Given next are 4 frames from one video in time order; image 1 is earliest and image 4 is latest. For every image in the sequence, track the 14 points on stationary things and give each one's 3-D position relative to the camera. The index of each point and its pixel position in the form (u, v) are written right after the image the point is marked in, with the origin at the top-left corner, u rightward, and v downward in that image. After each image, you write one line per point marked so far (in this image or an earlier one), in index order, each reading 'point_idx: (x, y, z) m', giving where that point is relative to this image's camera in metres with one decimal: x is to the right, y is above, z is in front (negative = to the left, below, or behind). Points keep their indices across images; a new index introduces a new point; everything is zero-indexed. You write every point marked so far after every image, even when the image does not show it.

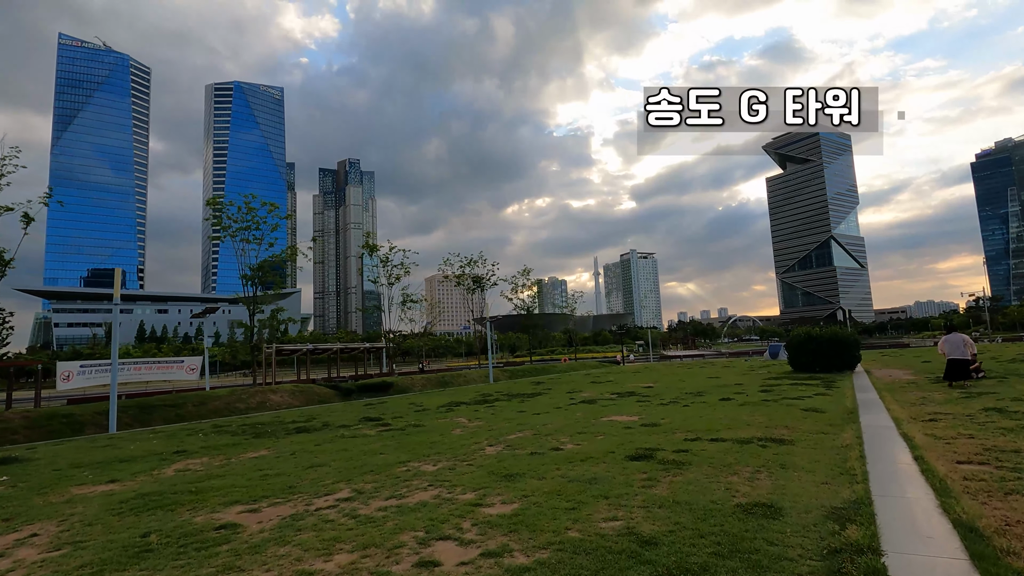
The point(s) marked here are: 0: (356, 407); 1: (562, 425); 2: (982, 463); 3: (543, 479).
0: (-4.7, -3.7, +15.7) m
1: (+1.1, -2.7, +9.9) m
2: (+5.1, -1.9, +5.6) m
3: (+0.3, -2.2, +5.8) m
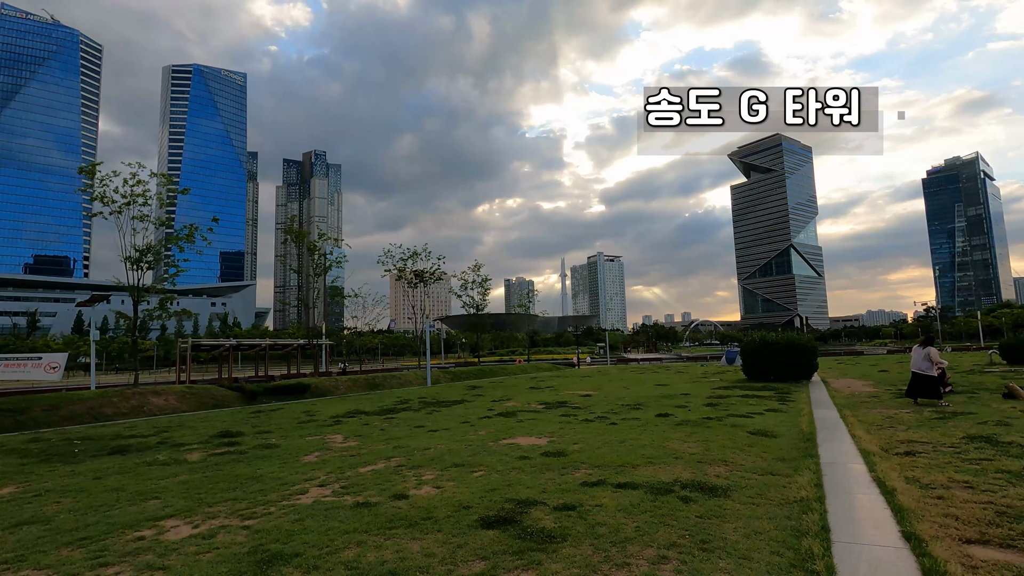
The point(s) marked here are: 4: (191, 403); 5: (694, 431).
0: (-7.0, -3.3, +13.1) m
1: (-0.9, -2.4, +7.7) m
2: (+3.5, -1.8, +3.6) m
3: (-1.3, -1.9, +3.5) m
4: (-10.7, -3.9, +17.2) m
5: (+2.9, -2.3, +8.3) m
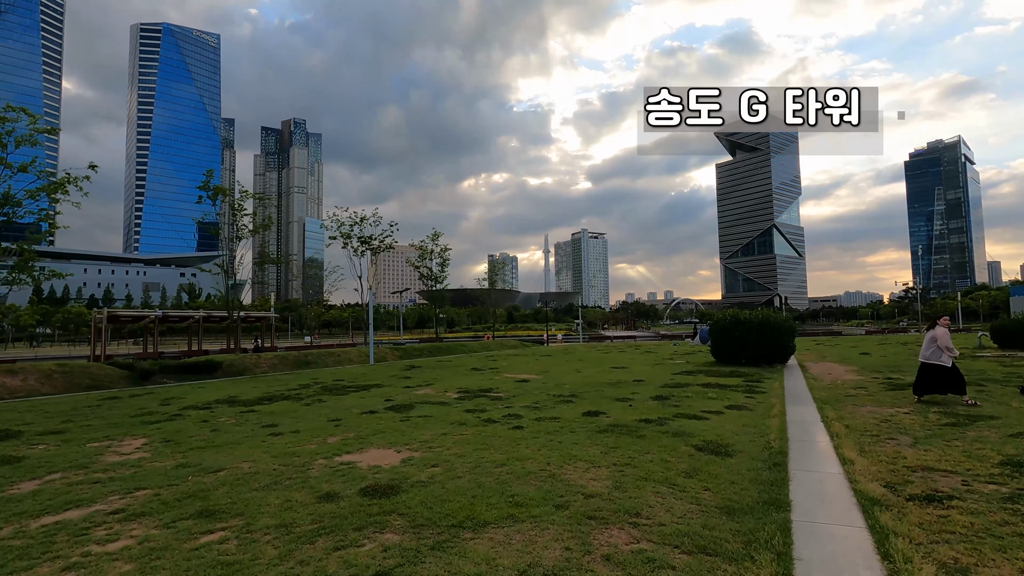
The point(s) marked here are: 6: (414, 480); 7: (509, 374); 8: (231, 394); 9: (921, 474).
0: (-8.9, -2.4, +10.4) m
1: (-2.6, -1.9, +5.1) m
2: (+1.9, -1.5, +1.2) m
3: (-2.9, -1.5, +0.9) m
4: (-12.8, -2.7, +14.4) m
5: (+1.2, -1.8, +5.8) m
6: (-0.9, -1.8, +4.7) m
7: (-0.1, -2.6, +15.2) m
8: (-6.3, -2.4, +11.6) m
9: (+3.8, -1.7, +4.7) m
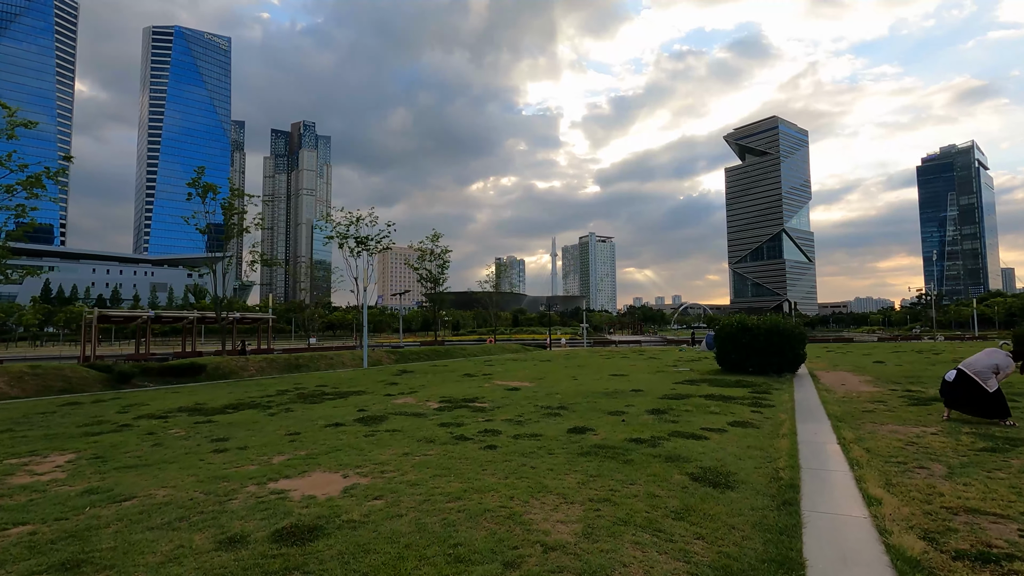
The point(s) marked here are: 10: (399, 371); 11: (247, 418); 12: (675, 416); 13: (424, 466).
0: (-9.2, -2.4, +9.7) m
1: (-3.0, -1.8, +4.3) m
2: (+1.5, -1.5, +0.3) m
3: (-3.3, -1.5, +0.1) m
4: (-13.0, -2.7, +13.8) m
5: (+0.8, -1.8, +5.0) m
6: (-1.3, -1.7, +3.9) m
7: (-0.3, -2.6, +14.3) m
8: (-6.6, -2.4, +10.8) m
9: (+3.4, -1.7, +3.8) m
10: (-4.3, -3.1, +19.4) m
11: (-4.5, -2.2, +8.6) m
12: (+2.5, -2.0, +8.1) m
13: (-0.9, -1.9, +5.4) m
